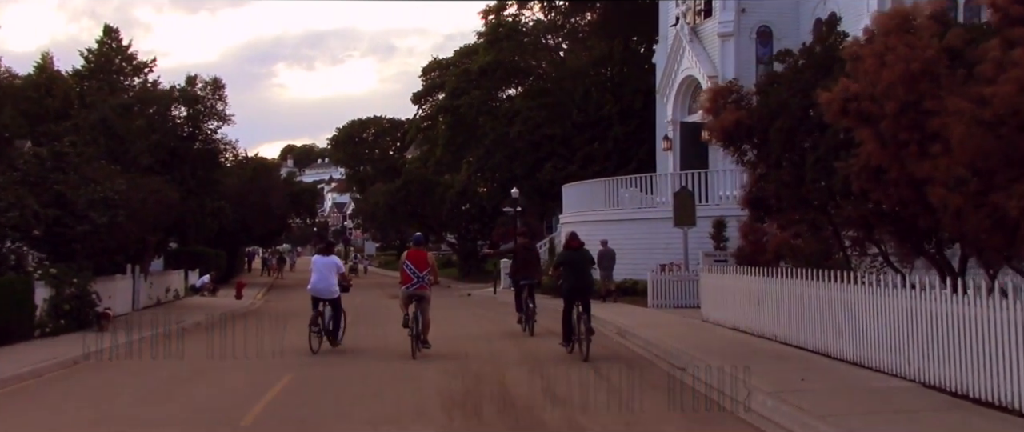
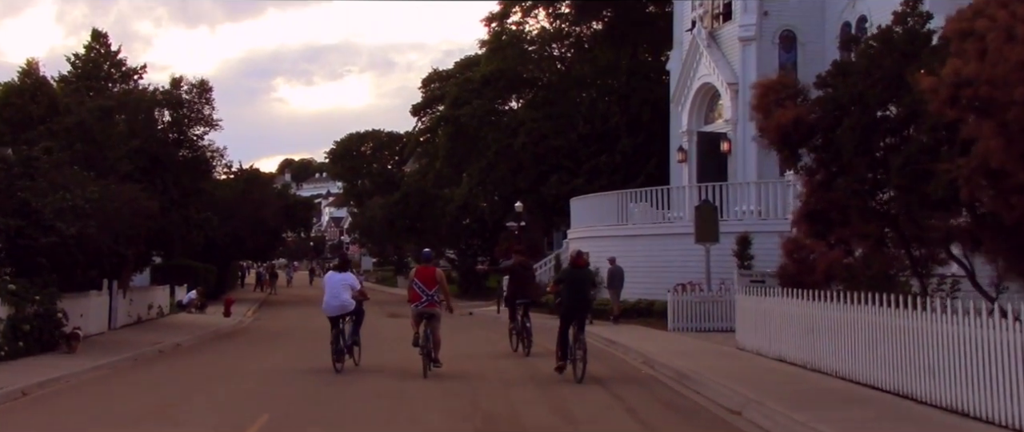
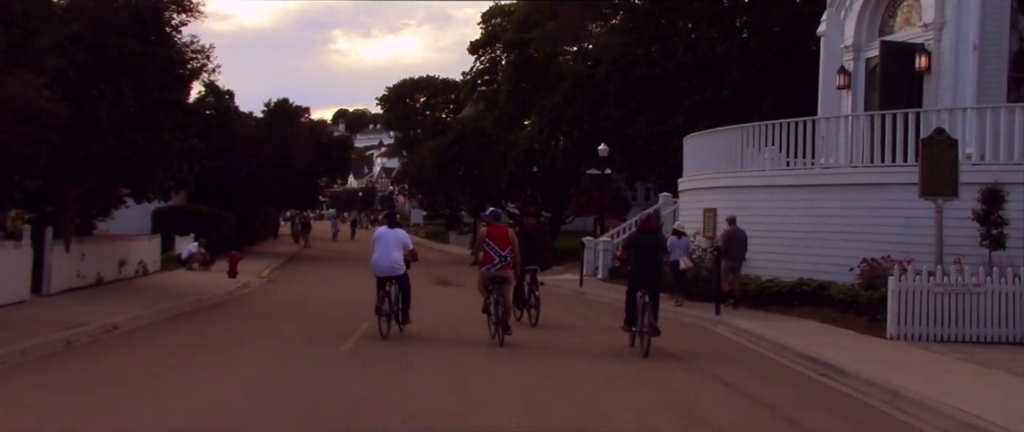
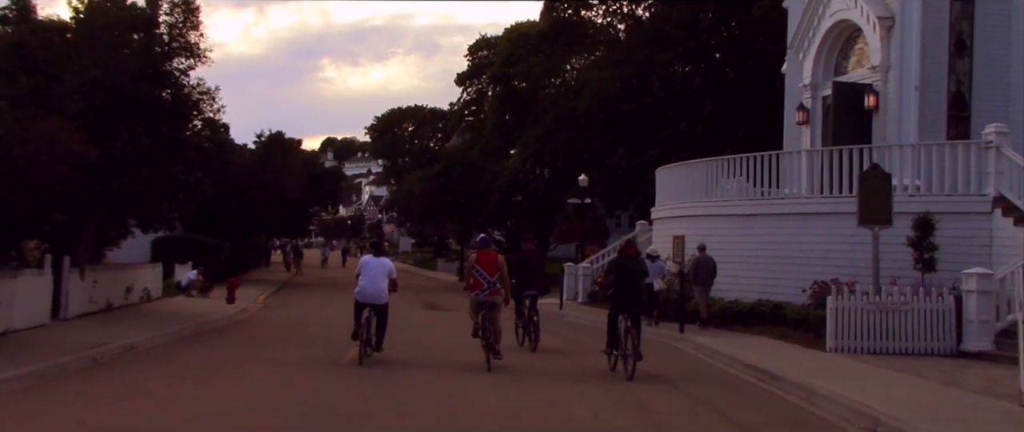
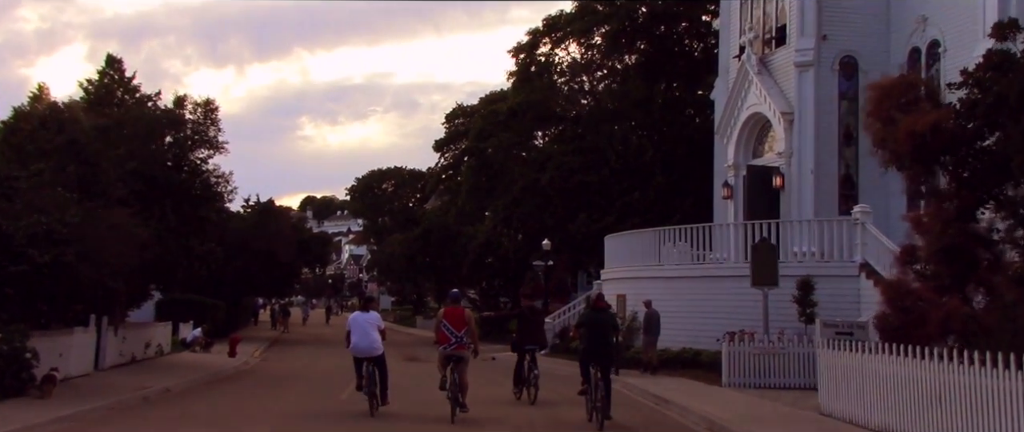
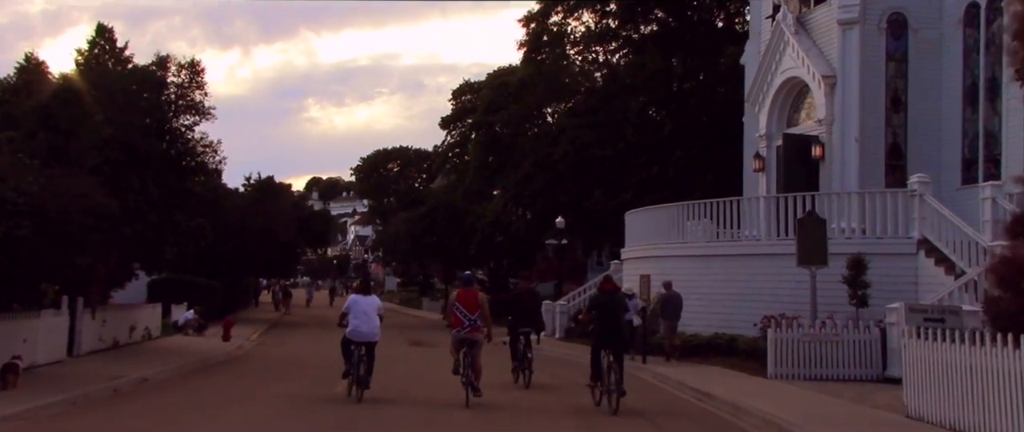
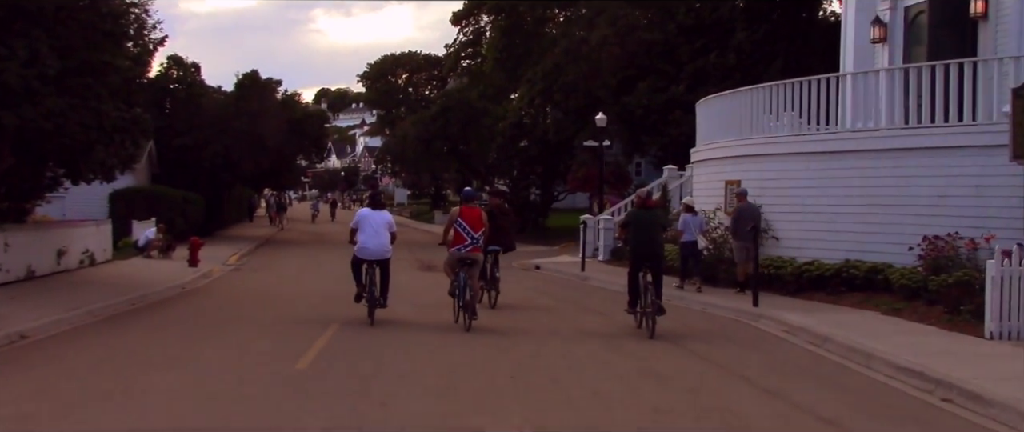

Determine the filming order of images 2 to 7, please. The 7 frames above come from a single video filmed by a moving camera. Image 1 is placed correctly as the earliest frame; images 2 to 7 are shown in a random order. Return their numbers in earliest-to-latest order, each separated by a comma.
2, 5, 6, 4, 3, 7
